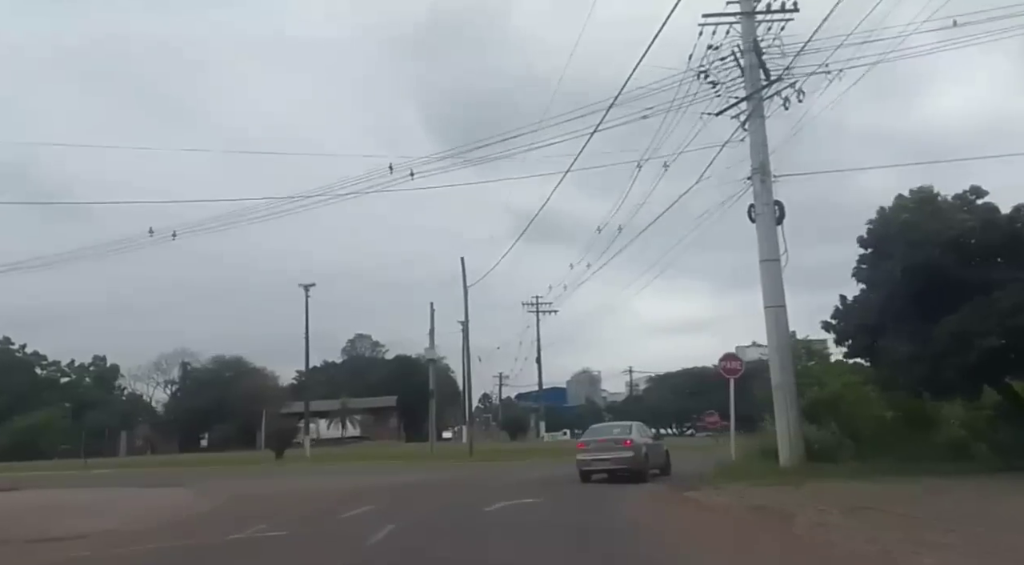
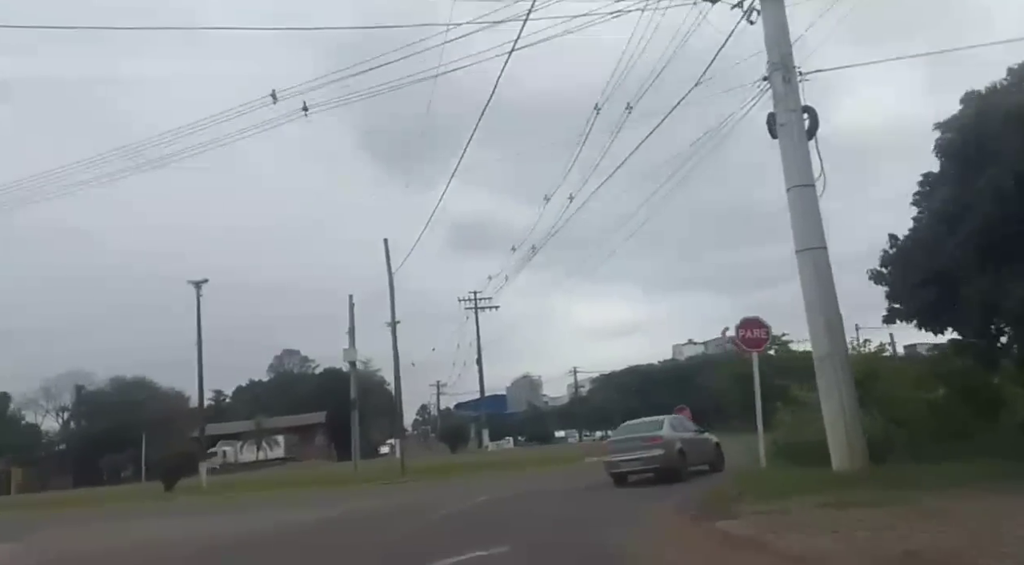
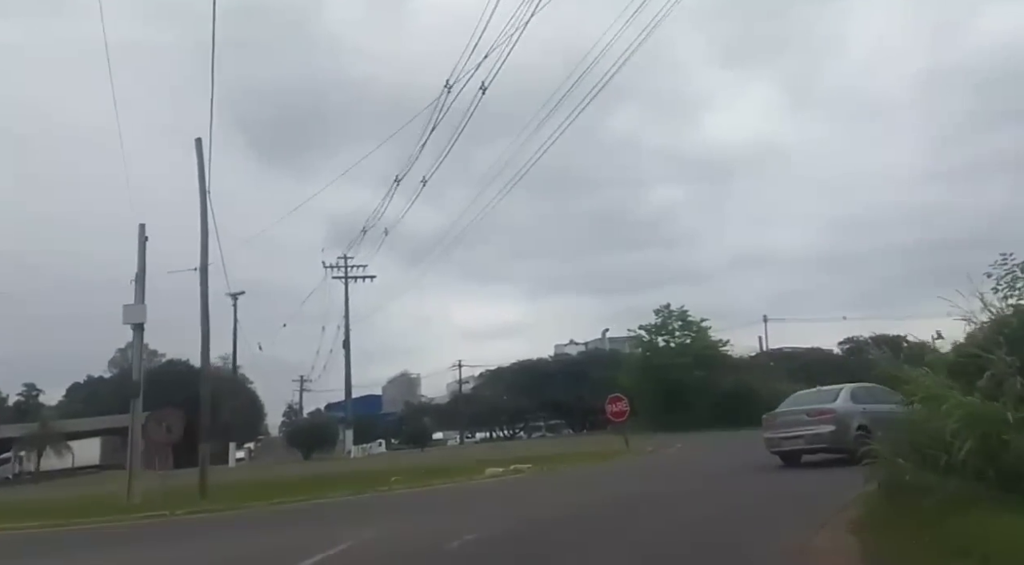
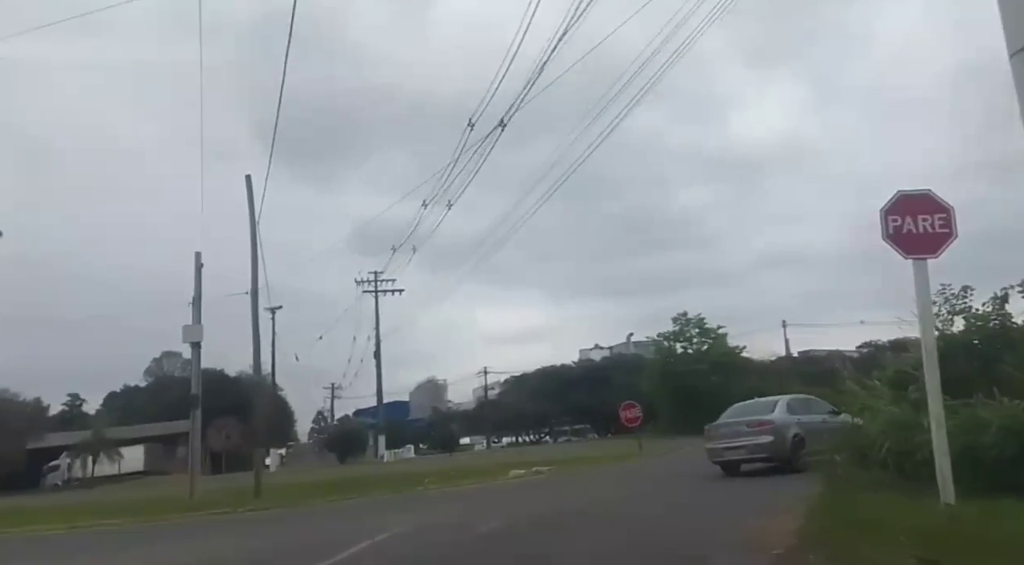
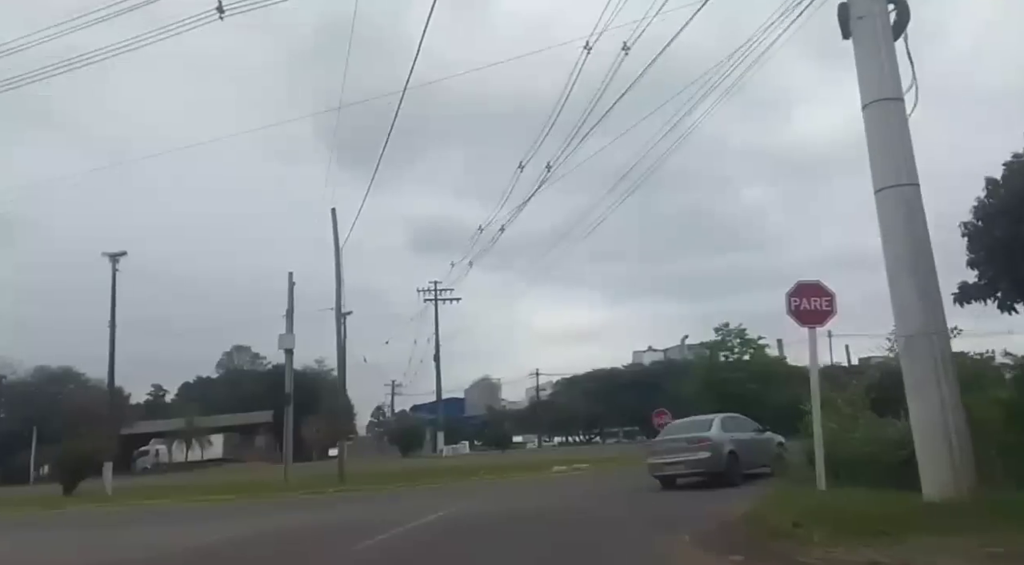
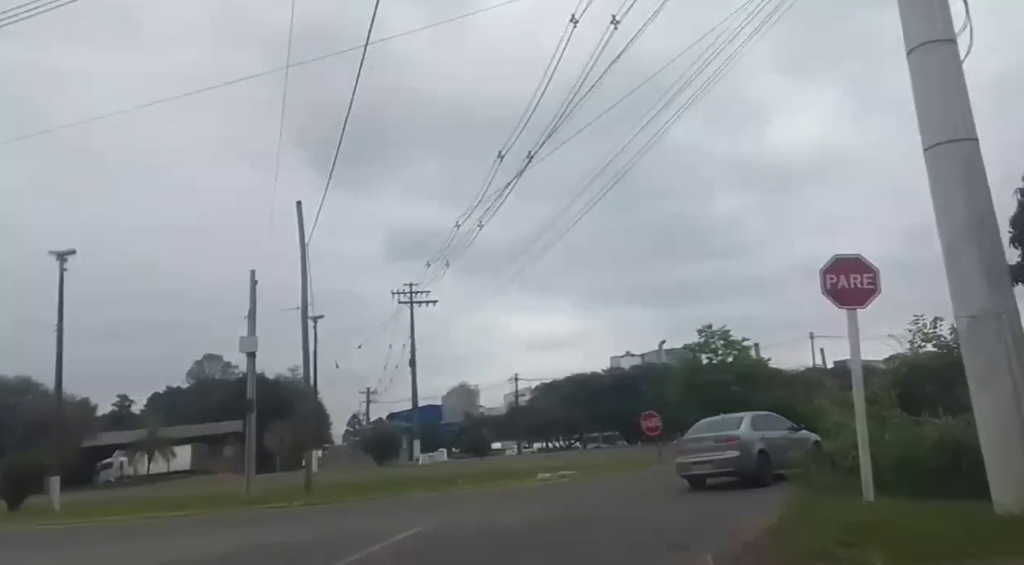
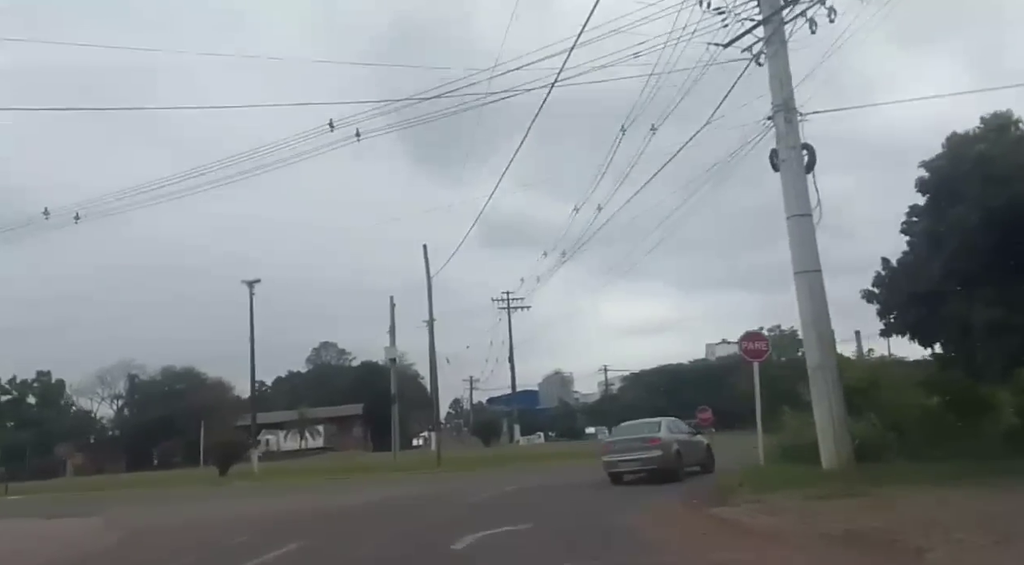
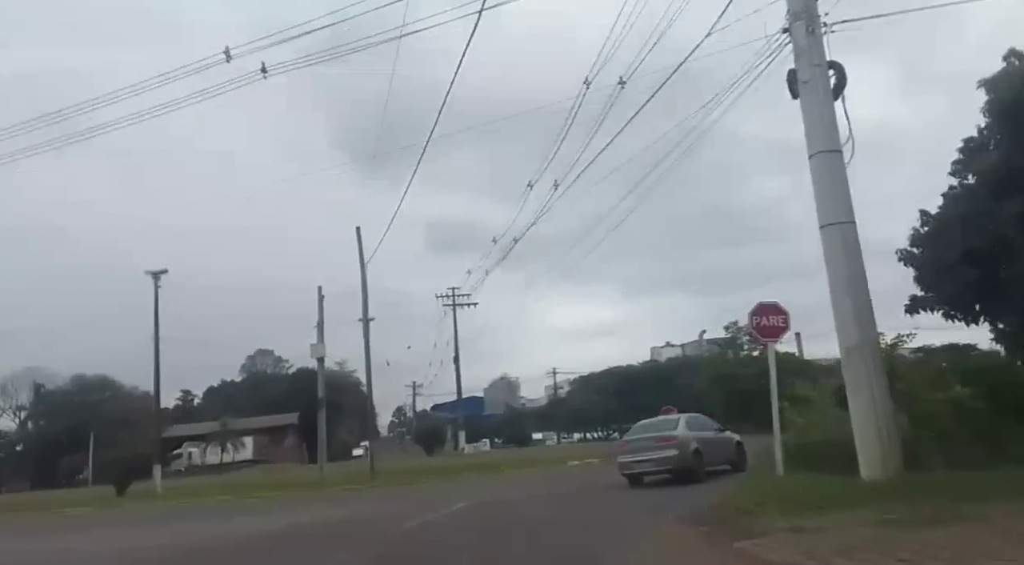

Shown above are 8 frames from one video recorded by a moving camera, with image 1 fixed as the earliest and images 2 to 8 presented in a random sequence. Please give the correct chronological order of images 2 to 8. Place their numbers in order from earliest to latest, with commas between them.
7, 2, 8, 5, 6, 4, 3
